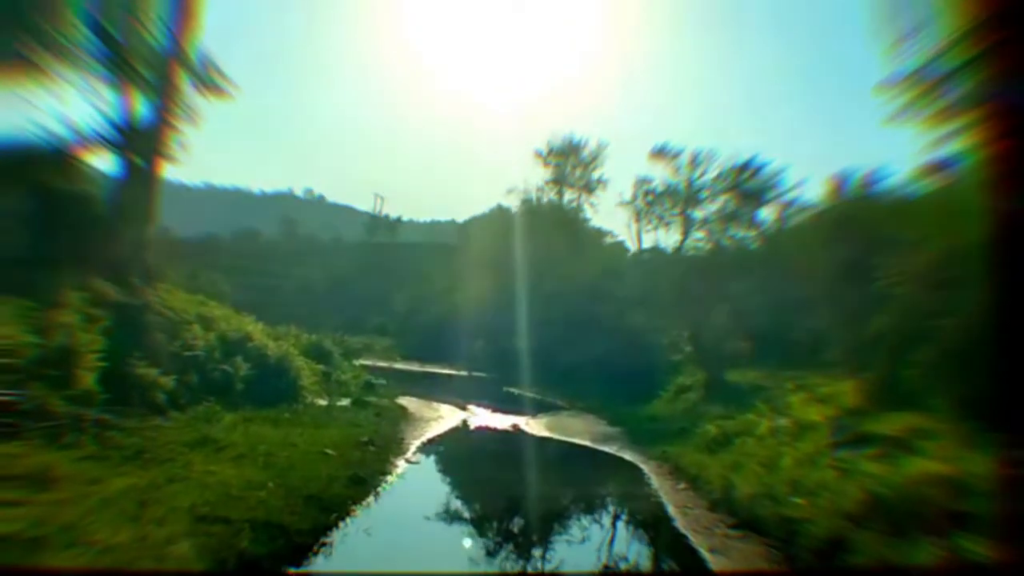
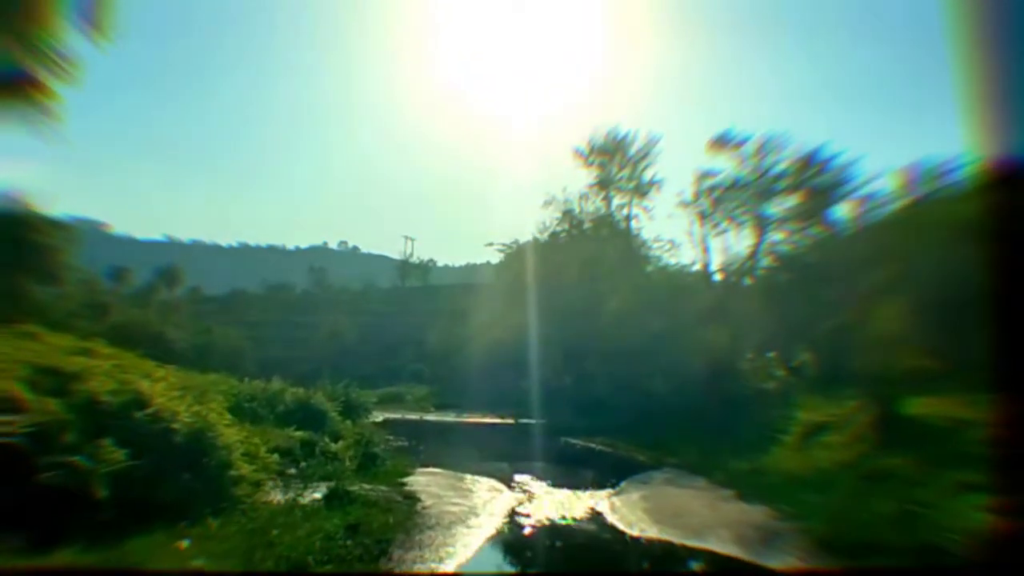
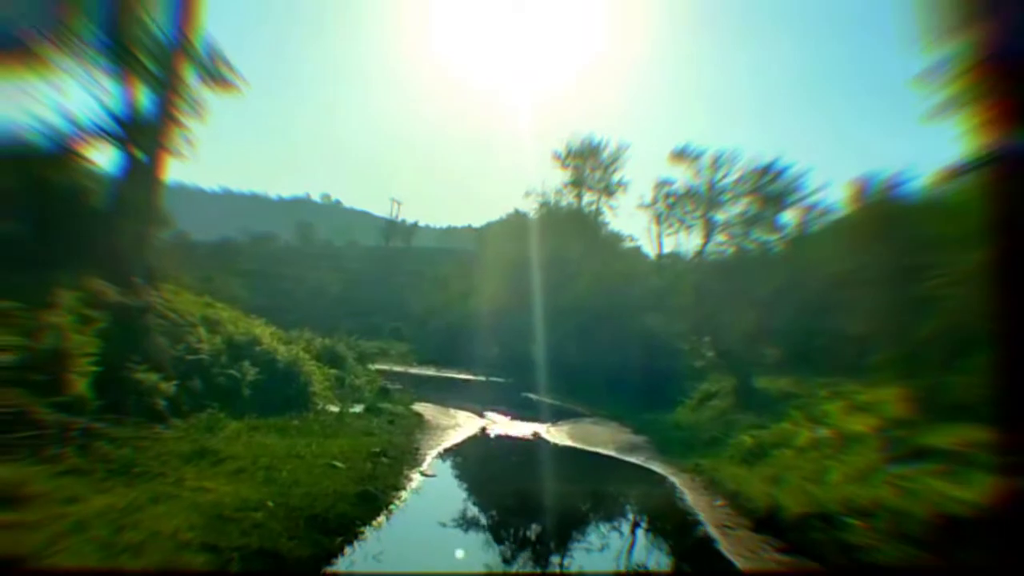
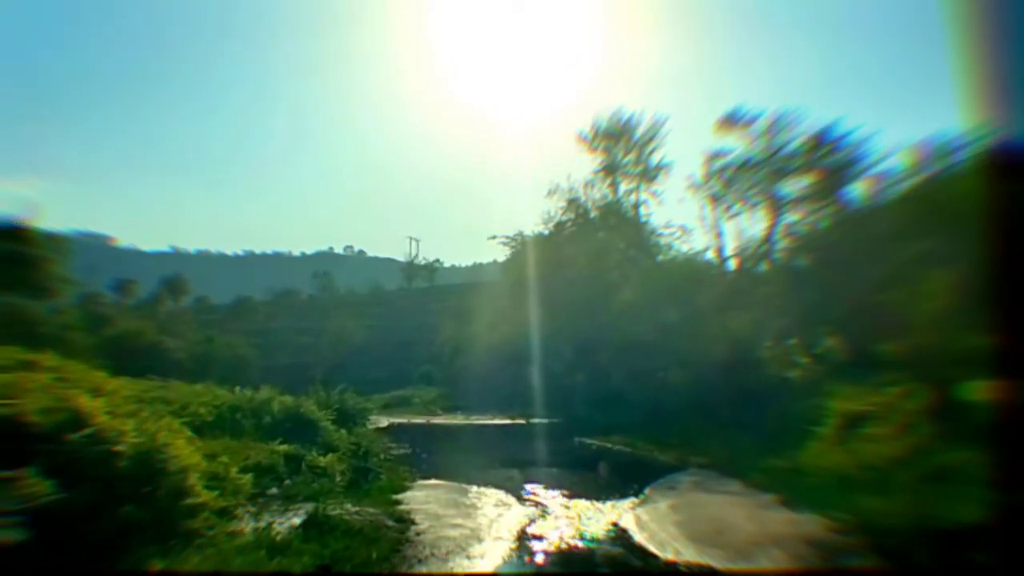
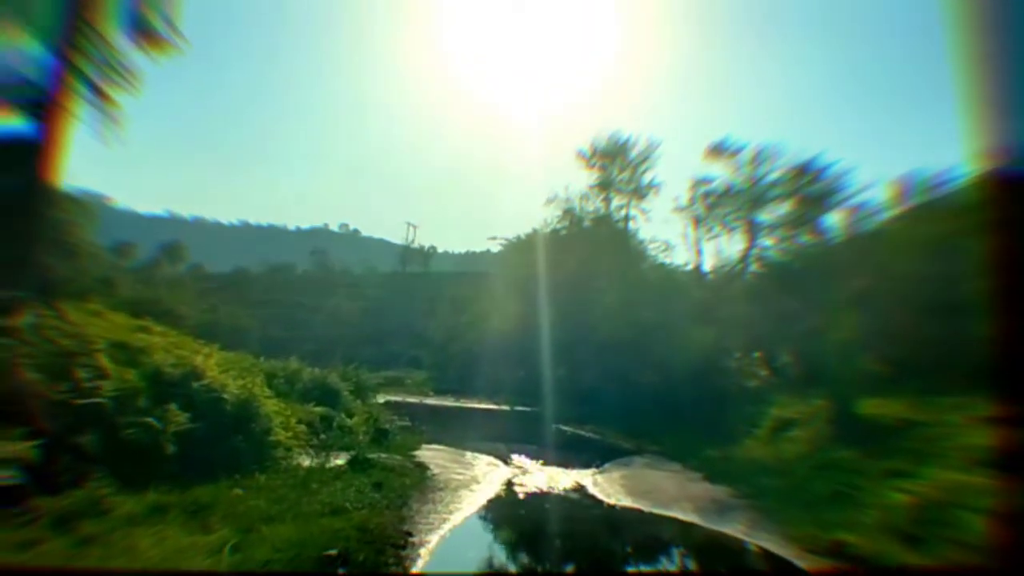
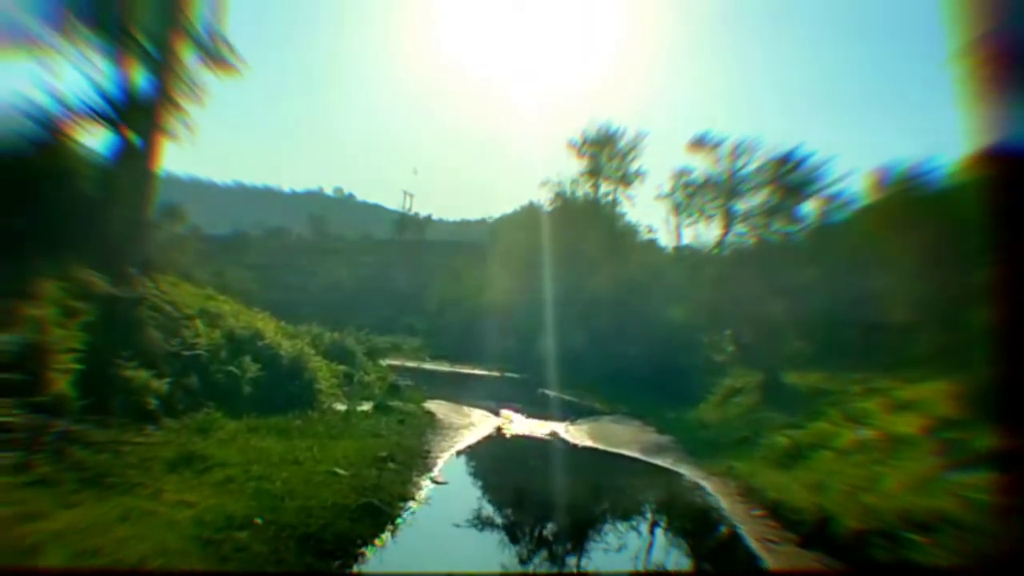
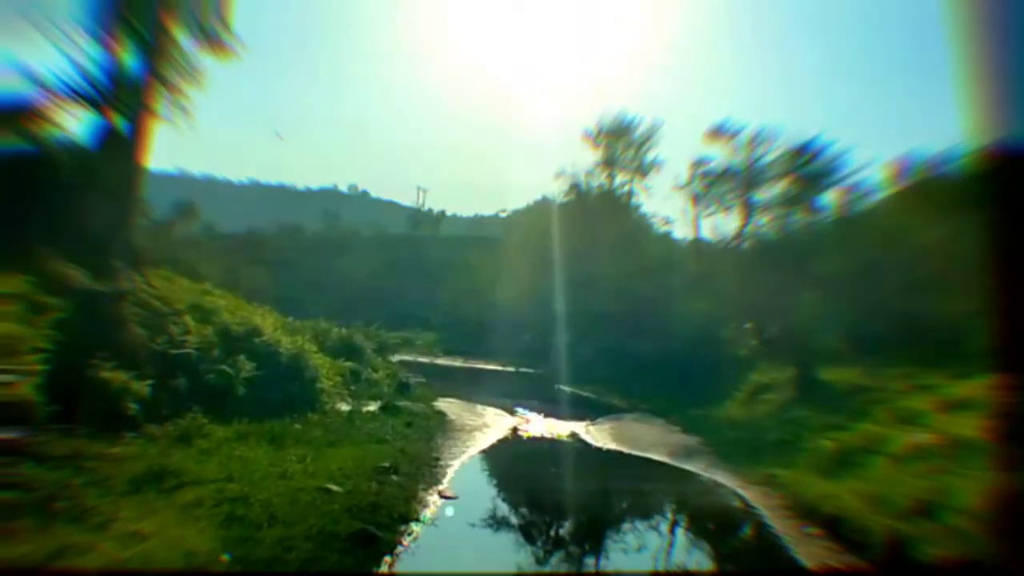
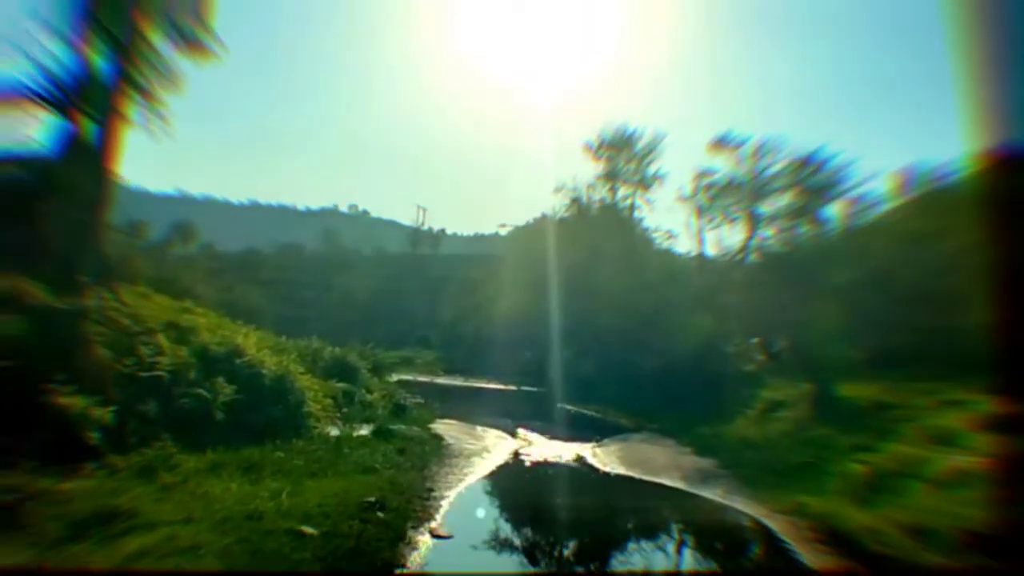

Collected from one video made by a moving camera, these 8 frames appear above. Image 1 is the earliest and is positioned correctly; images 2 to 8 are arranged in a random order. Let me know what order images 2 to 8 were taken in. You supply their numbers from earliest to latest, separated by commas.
3, 6, 7, 8, 5, 2, 4
